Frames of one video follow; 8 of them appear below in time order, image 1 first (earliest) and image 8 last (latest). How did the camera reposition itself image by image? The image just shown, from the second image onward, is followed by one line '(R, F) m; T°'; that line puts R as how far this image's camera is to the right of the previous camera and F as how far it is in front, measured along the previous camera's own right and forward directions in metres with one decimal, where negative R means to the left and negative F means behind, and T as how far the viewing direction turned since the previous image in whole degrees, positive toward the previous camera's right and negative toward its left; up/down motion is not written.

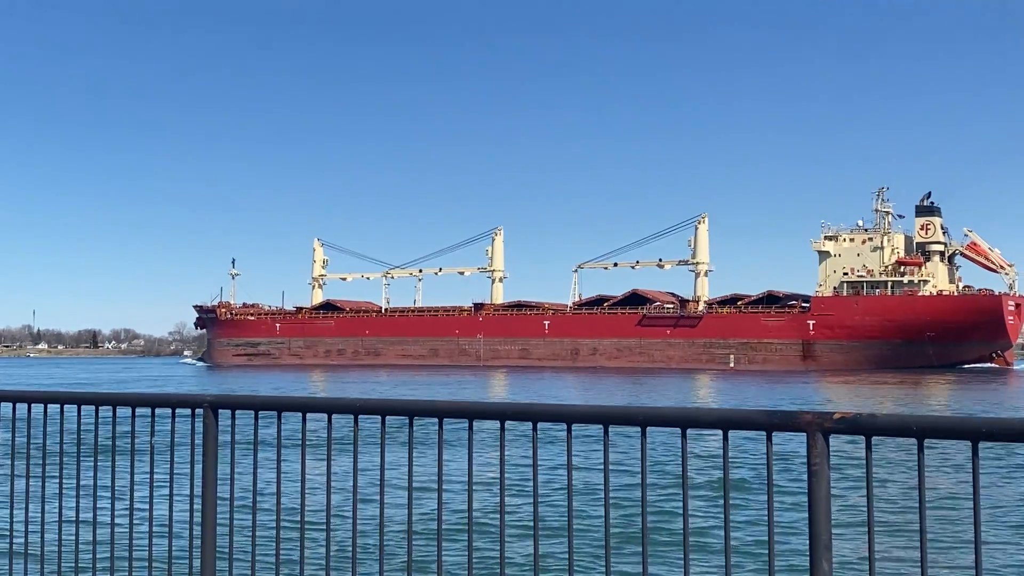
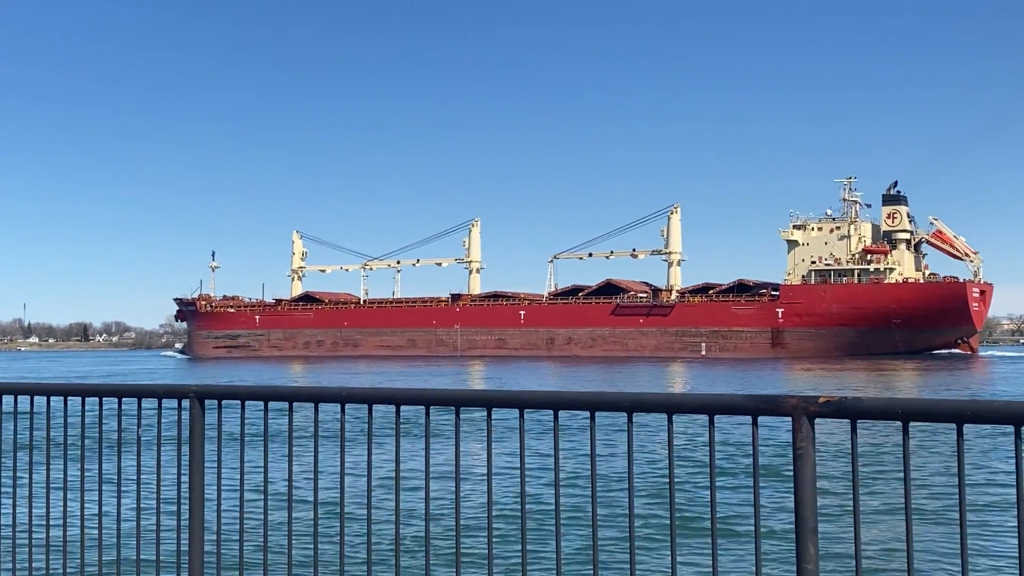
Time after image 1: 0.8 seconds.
(+0.4, -0.3) m; +1°
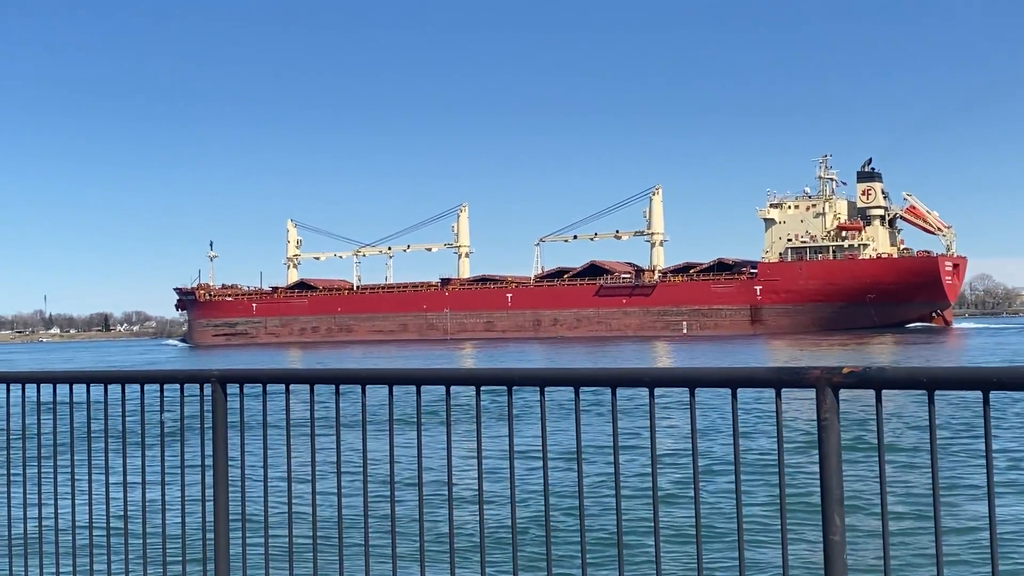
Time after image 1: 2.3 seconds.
(+0.9, -0.5) m; 0°
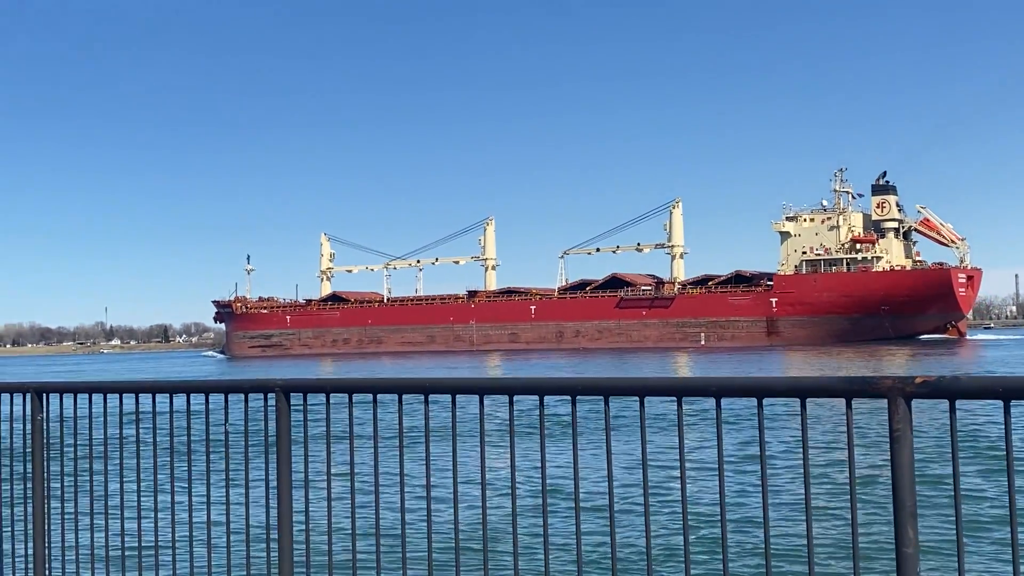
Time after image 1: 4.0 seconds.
(+0.6, -0.9) m; -2°
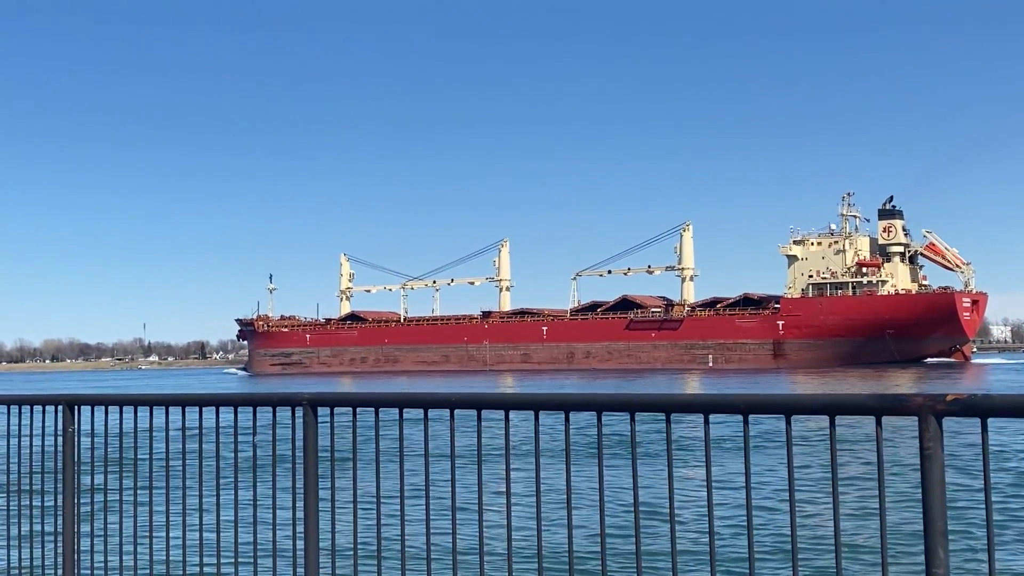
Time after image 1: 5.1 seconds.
(+0.6, -0.6) m; -2°
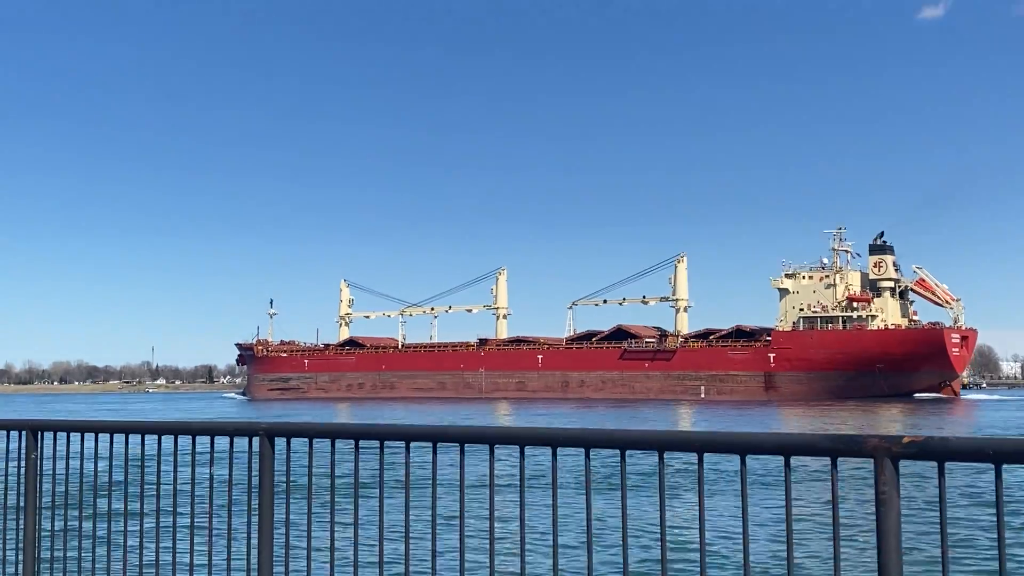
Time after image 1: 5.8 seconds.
(+0.3, -0.3) m; 0°
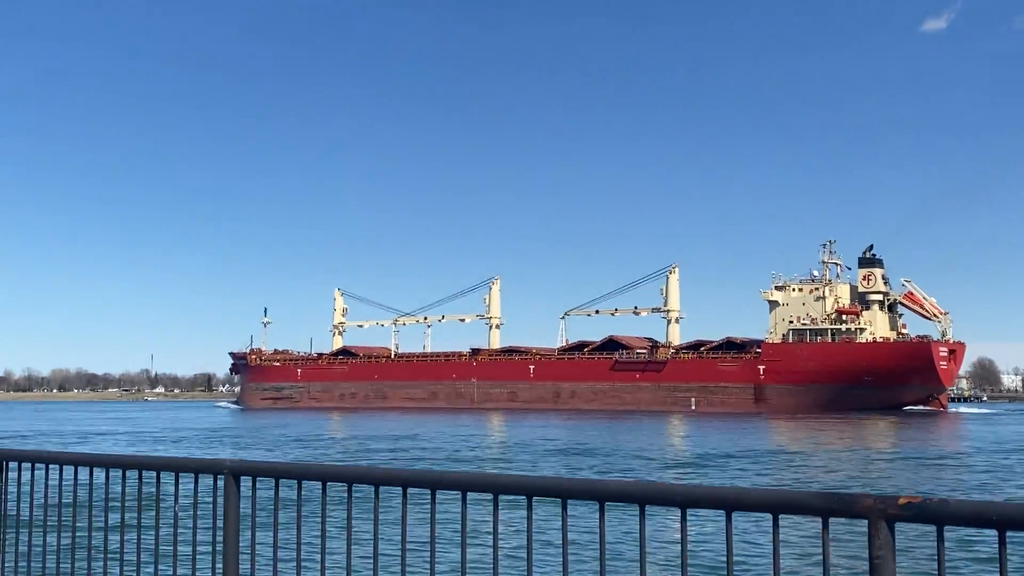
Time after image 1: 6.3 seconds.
(+0.2, -0.1) m; 0°
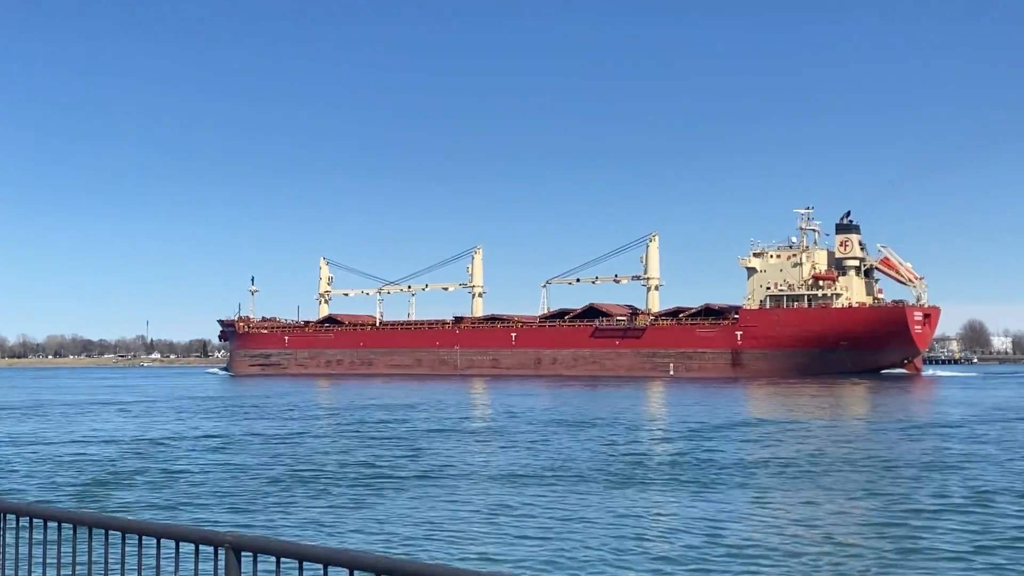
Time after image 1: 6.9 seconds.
(+0.6, -0.1) m; 0°
